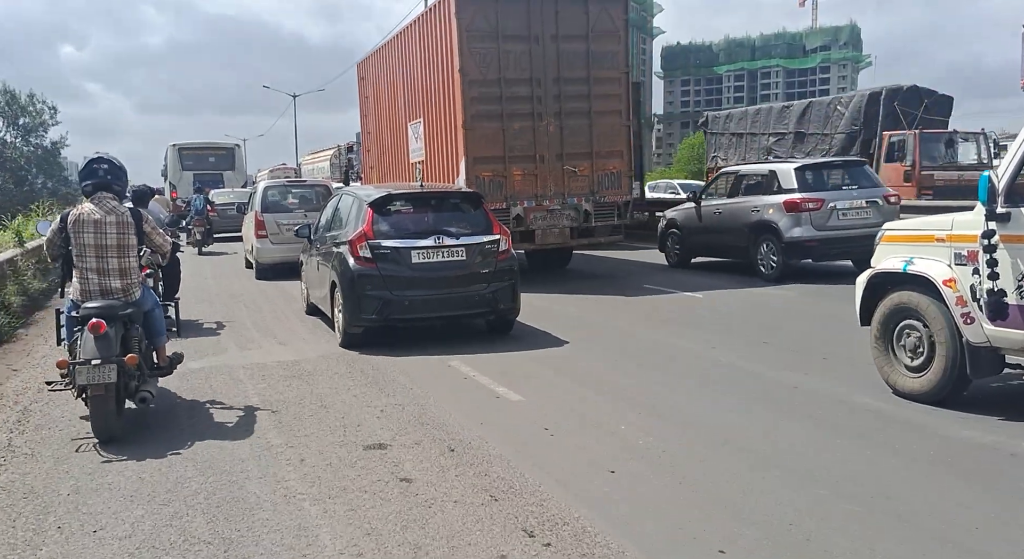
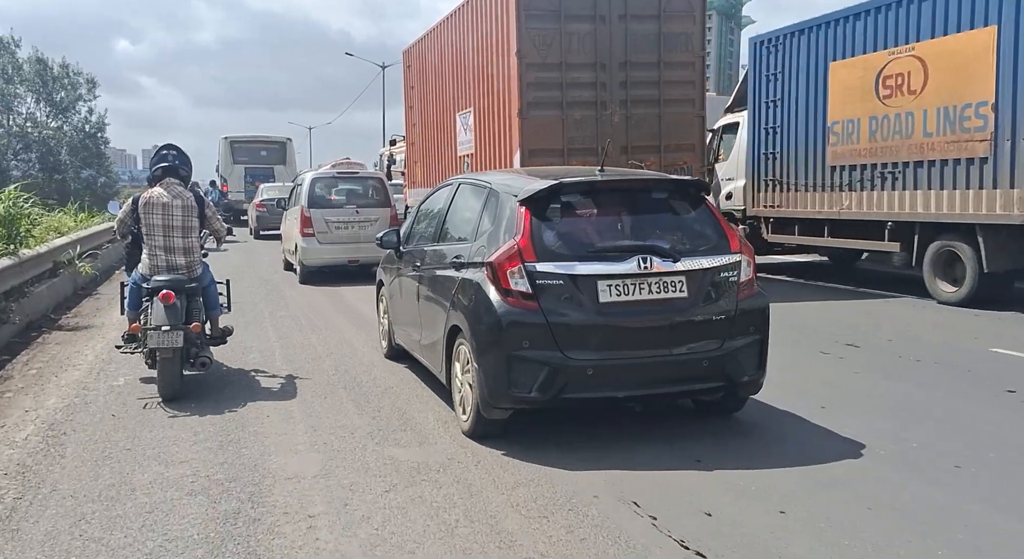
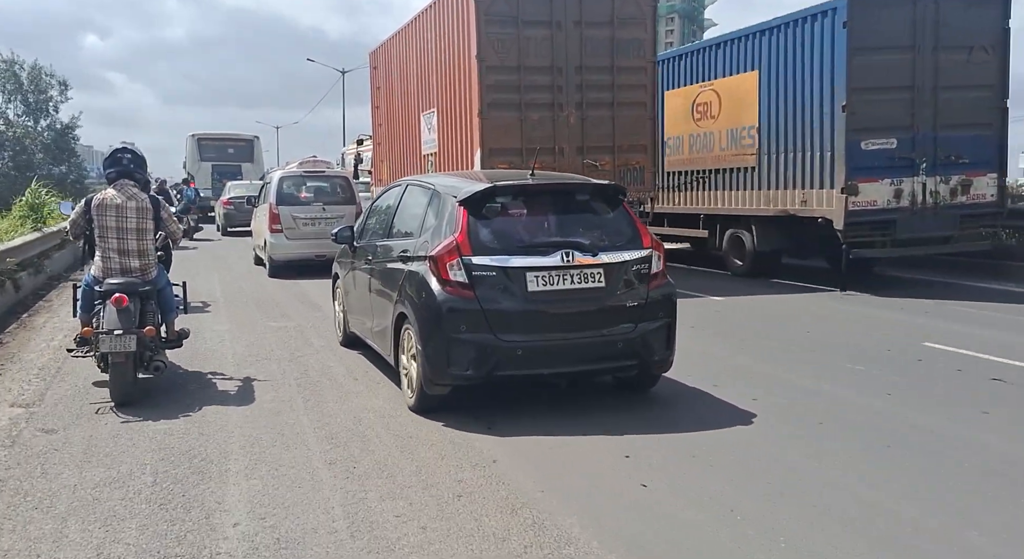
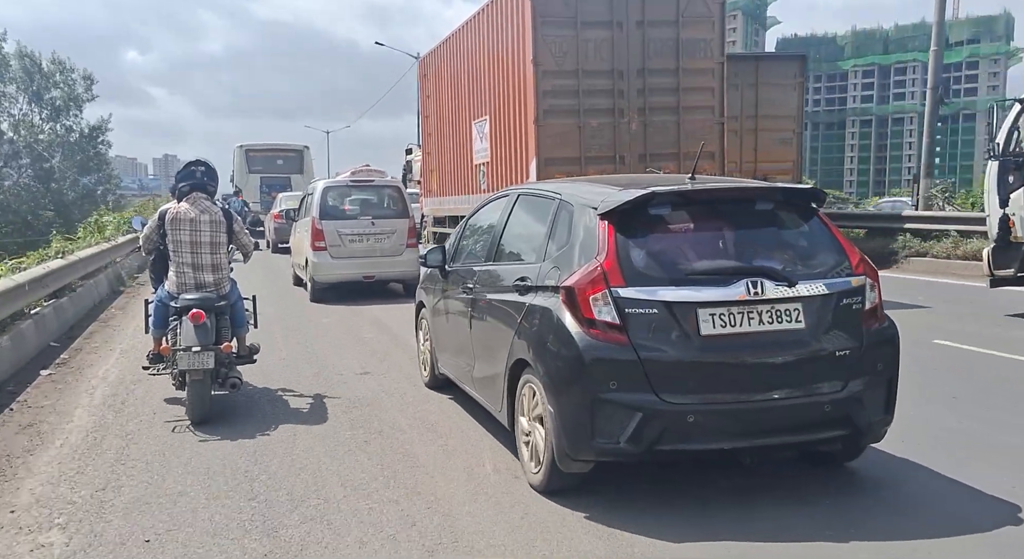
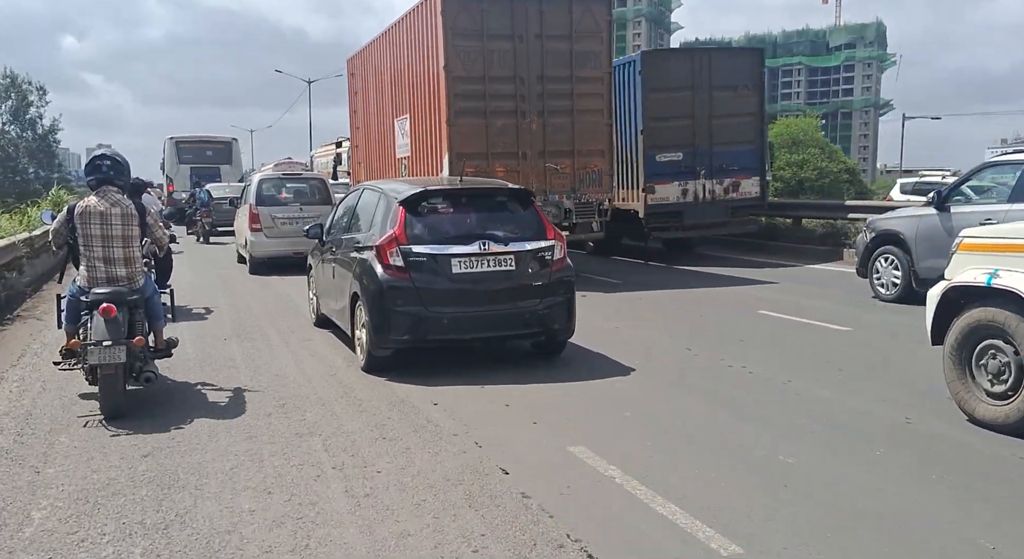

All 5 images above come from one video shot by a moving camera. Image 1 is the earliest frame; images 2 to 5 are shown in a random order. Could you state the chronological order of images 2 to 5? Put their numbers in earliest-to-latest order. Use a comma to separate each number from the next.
5, 3, 2, 4
